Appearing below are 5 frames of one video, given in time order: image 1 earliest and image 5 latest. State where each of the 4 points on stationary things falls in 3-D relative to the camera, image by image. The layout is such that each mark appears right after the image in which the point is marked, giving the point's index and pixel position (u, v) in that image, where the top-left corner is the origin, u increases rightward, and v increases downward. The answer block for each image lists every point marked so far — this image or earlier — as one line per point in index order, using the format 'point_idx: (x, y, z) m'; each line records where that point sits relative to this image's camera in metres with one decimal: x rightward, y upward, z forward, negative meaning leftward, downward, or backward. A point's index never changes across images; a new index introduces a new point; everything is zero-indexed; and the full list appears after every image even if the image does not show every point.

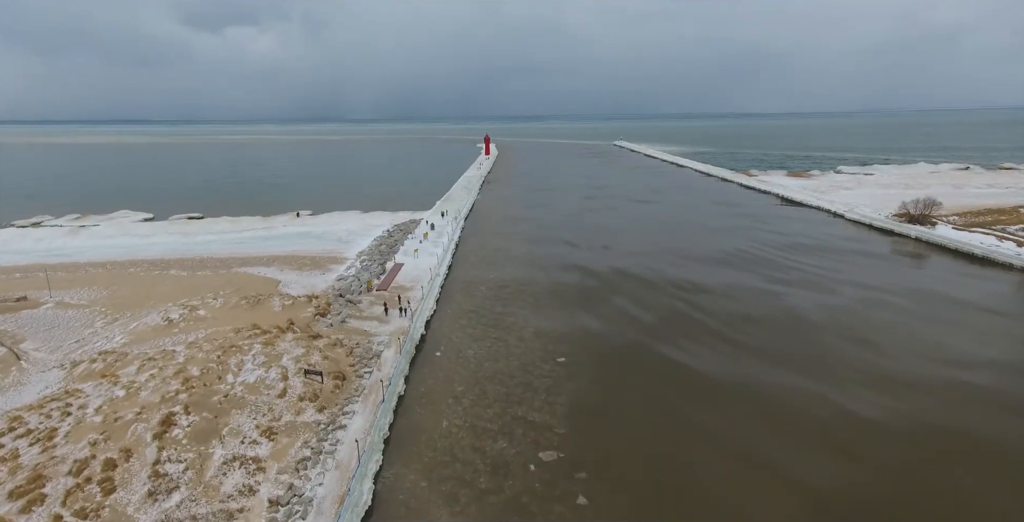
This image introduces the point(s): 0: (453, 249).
0: (-2.1, +0.4, +17.5) m
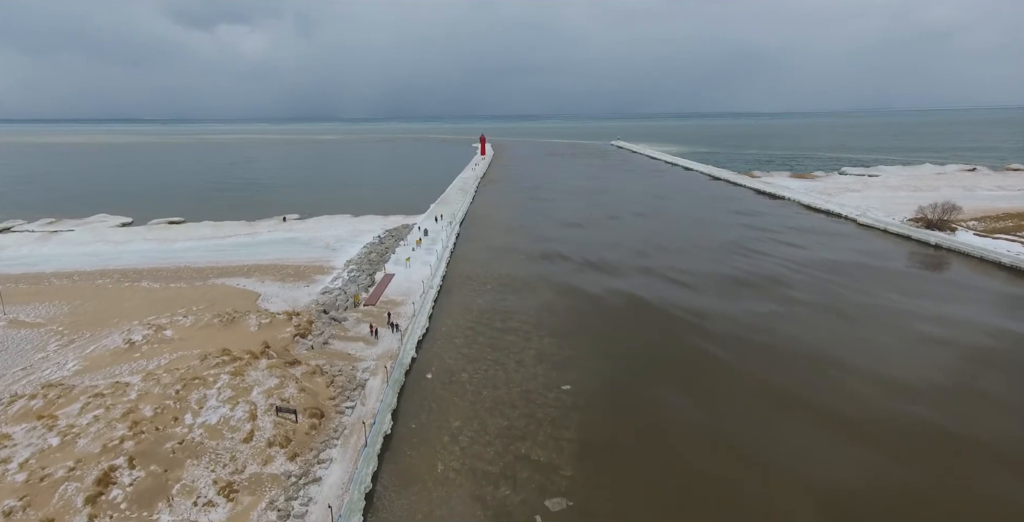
0: (-2.2, +0.1, +16.4) m
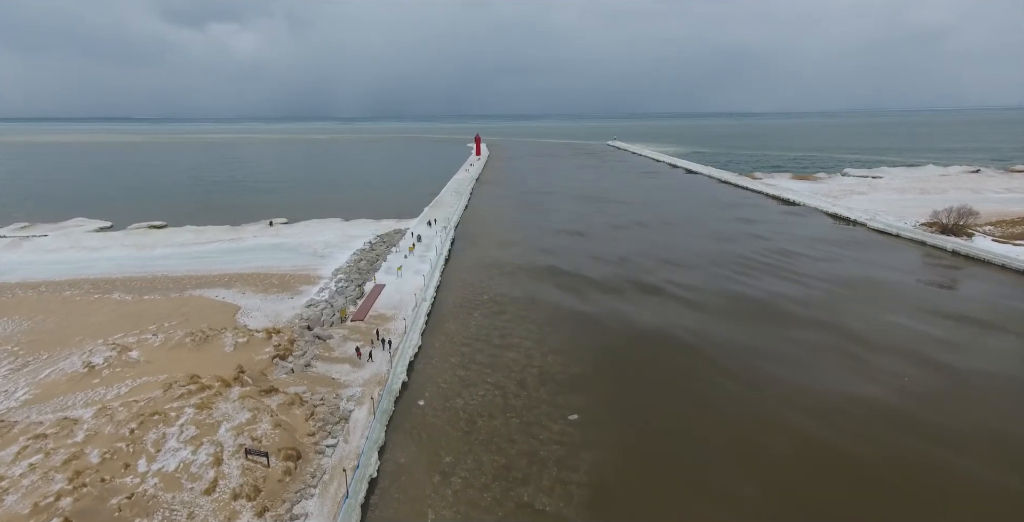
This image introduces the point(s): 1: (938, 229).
0: (-2.2, -0.1, +15.5) m
1: (+15.8, +1.2, +18.0) m
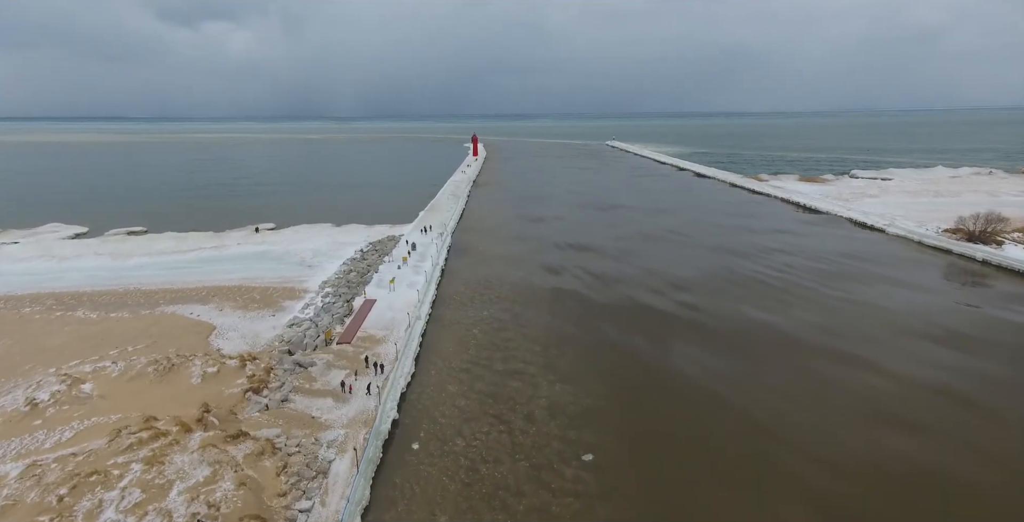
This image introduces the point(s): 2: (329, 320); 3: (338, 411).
0: (-2.2, -0.5, +14.4) m
1: (+15.9, +0.9, +17.1) m
2: (-4.2, -1.3, +11.3) m
3: (-2.8, -2.4, +7.9) m
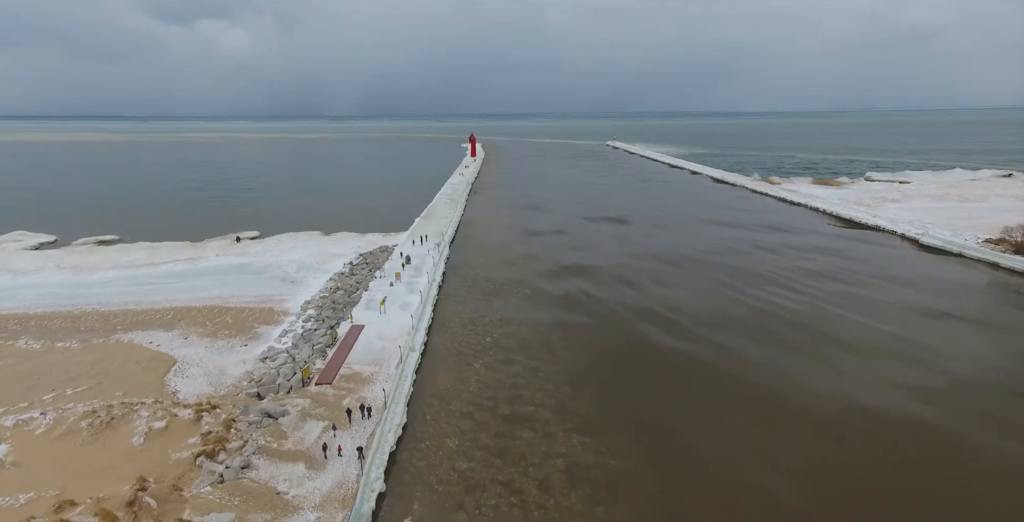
0: (-2.0, -0.9, +12.9) m
1: (+16.0, +0.4, +15.6) m
2: (-4.1, -1.8, +9.7) m
3: (-2.6, -2.9, +6.4) m
